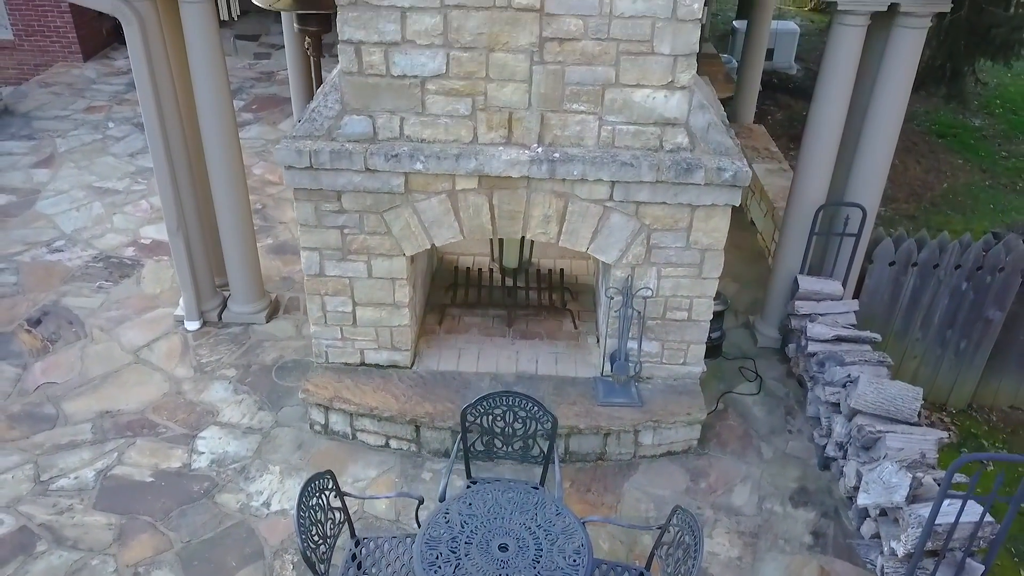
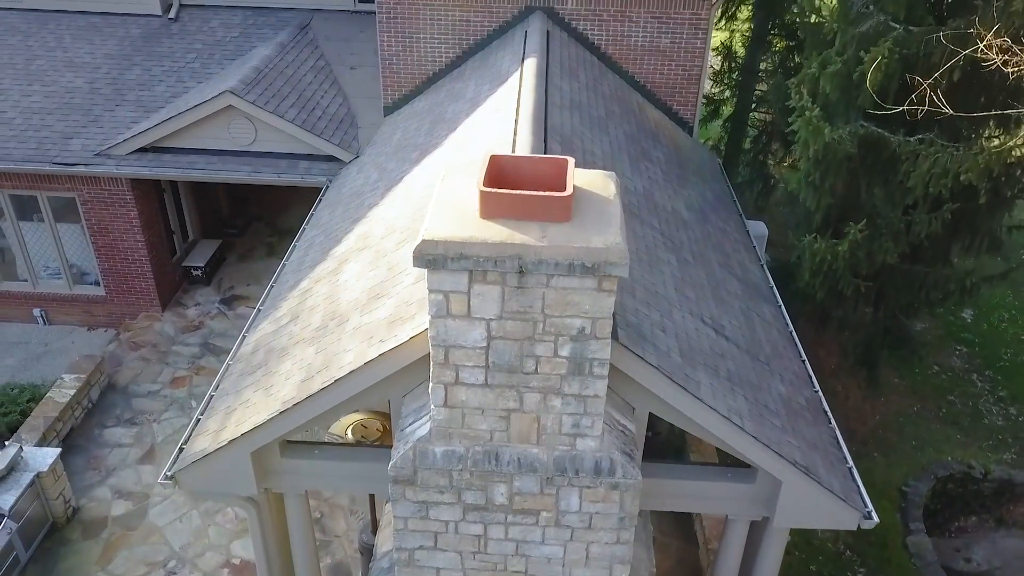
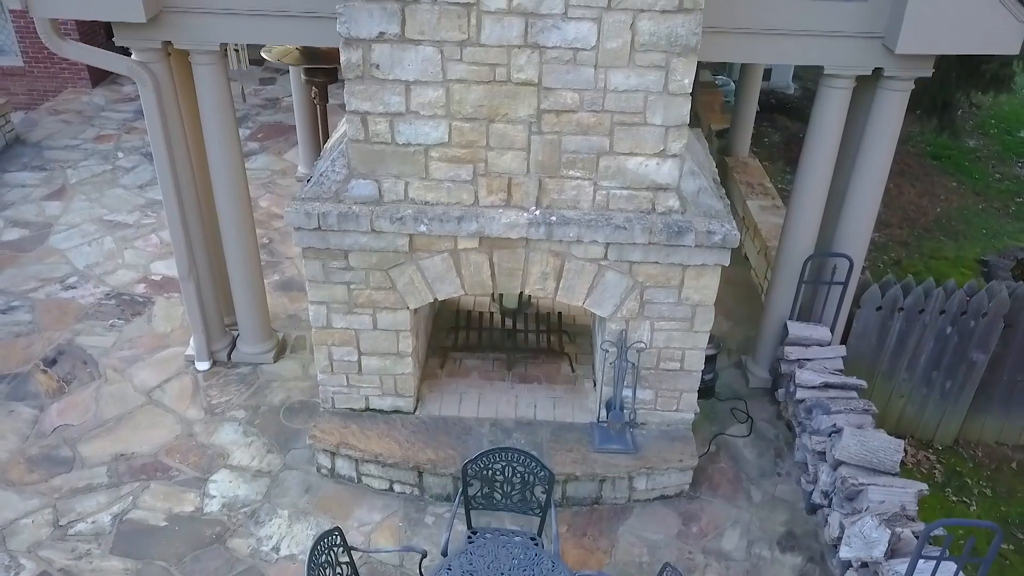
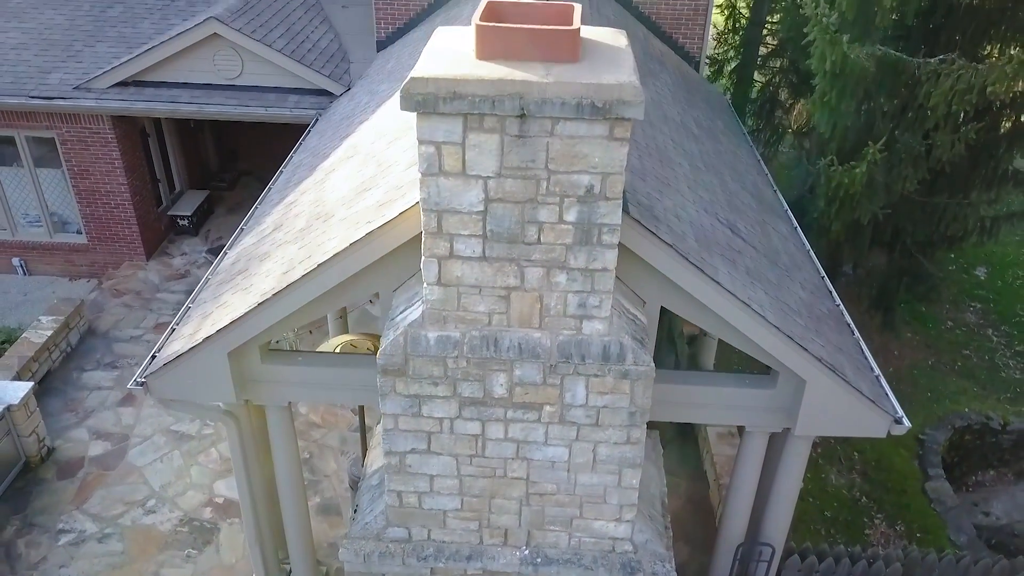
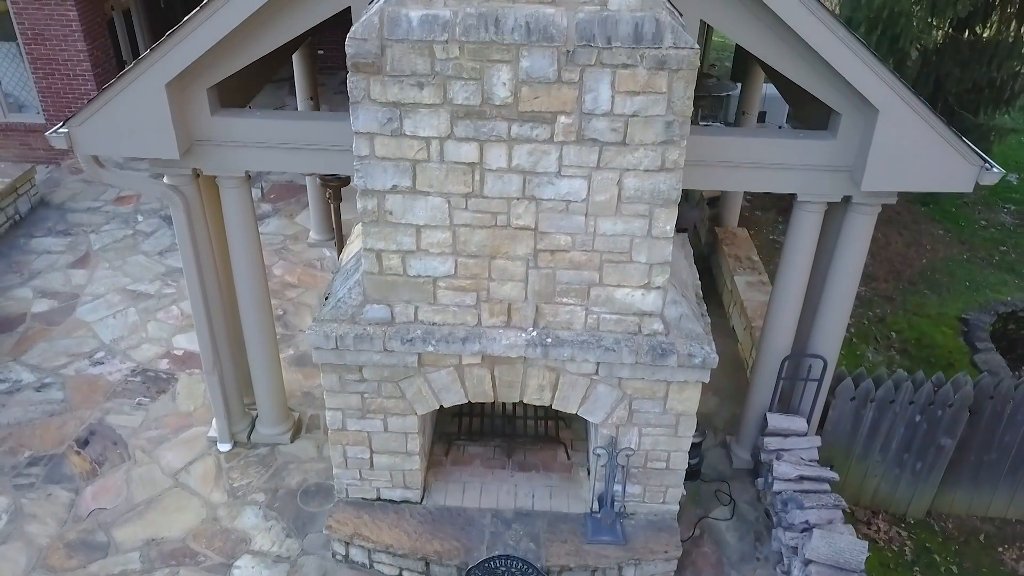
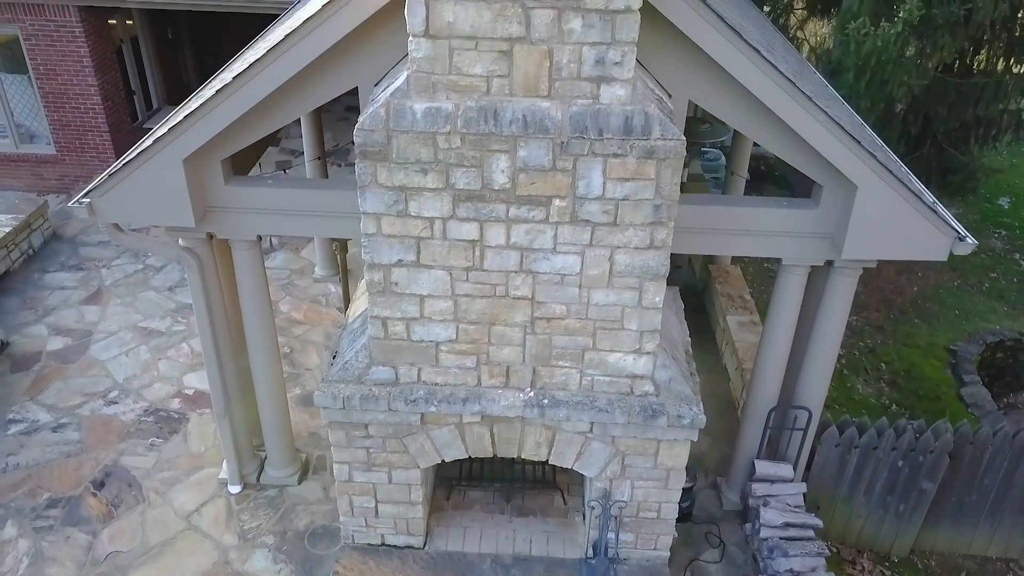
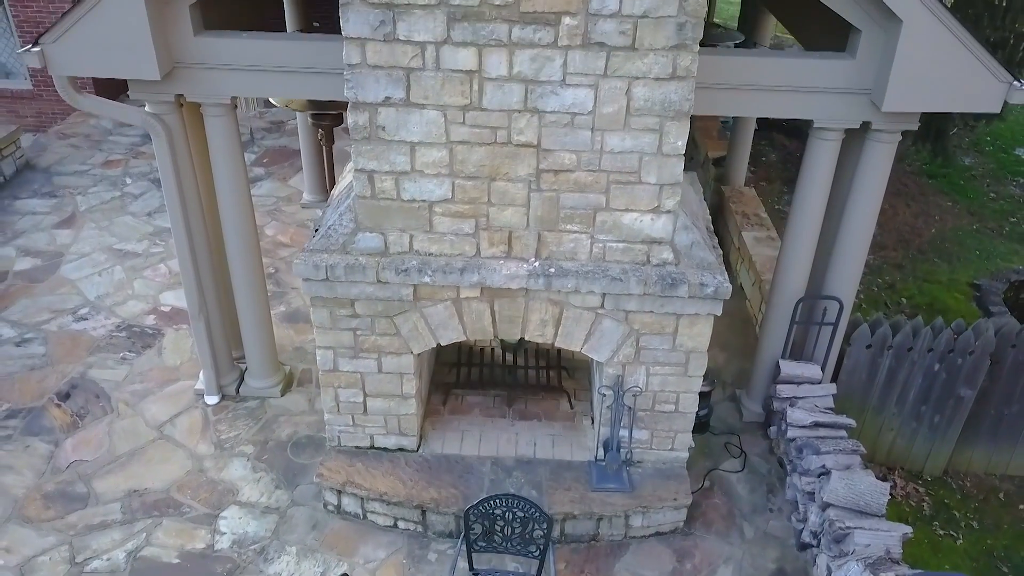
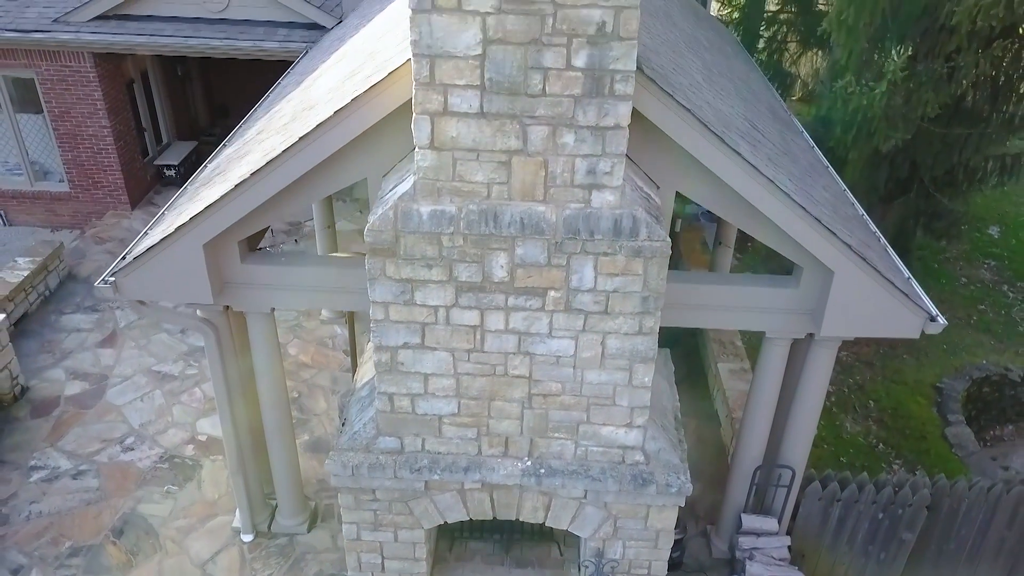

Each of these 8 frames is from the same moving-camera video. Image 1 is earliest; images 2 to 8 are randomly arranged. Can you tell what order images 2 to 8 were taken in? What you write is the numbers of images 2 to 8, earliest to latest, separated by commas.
3, 7, 5, 6, 8, 4, 2
